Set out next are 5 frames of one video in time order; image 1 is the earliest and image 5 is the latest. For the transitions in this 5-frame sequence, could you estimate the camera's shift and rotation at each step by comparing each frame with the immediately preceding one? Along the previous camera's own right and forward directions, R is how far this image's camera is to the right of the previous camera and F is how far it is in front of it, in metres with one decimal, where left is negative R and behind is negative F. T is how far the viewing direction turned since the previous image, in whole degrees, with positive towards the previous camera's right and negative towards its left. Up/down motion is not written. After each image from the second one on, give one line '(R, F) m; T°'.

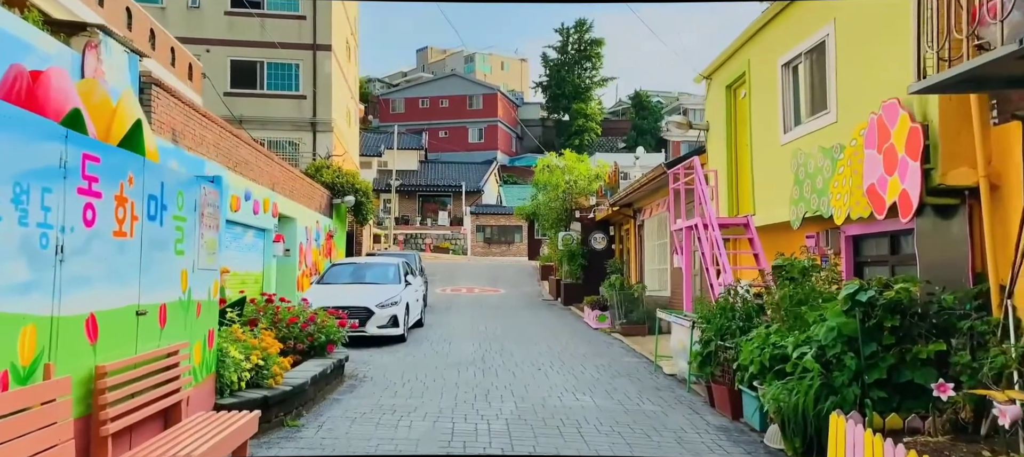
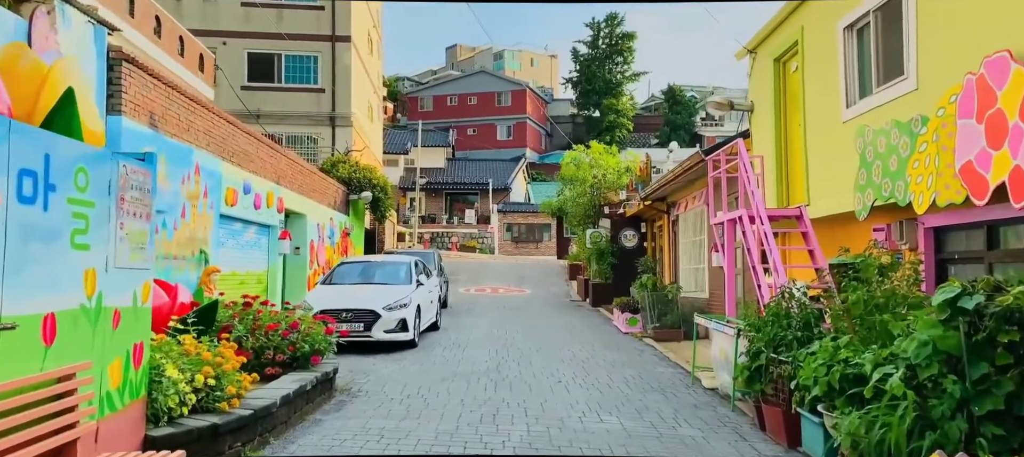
(+0.2, +1.1) m; -3°
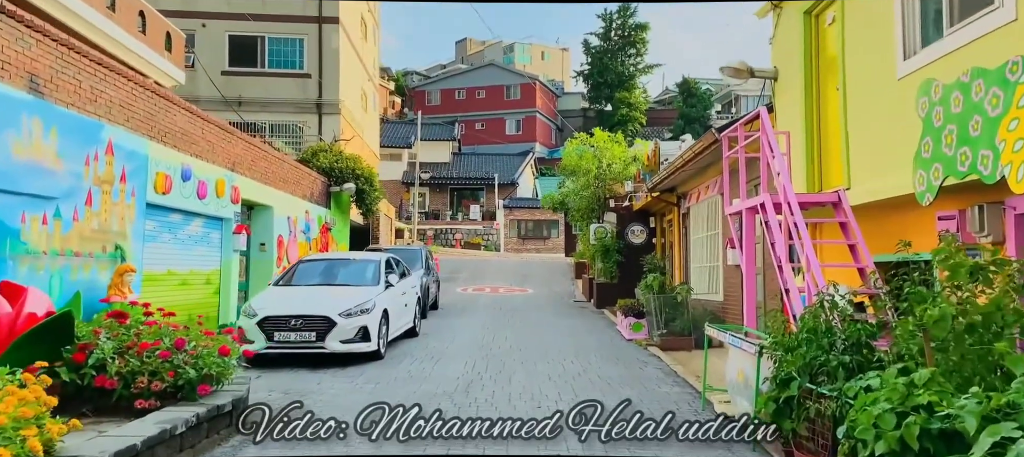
(+0.5, +1.5) m; -1°
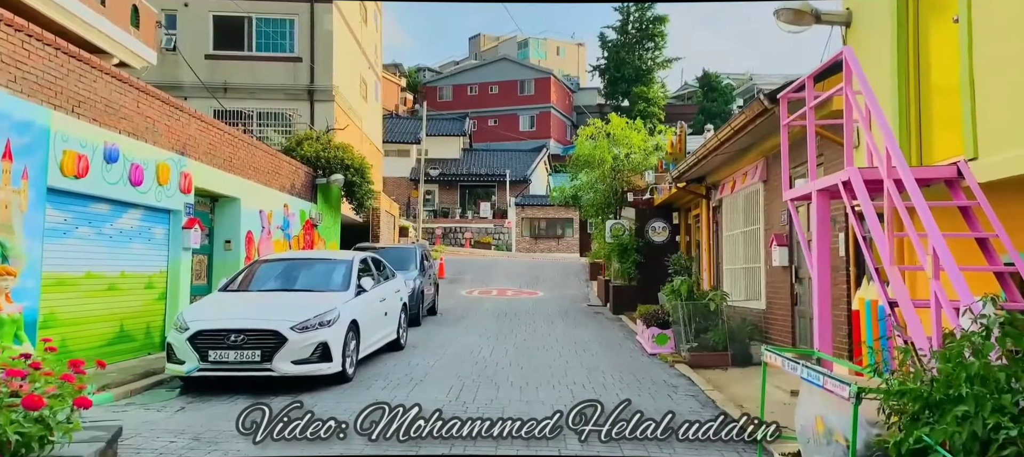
(+0.2, +1.8) m; -1°
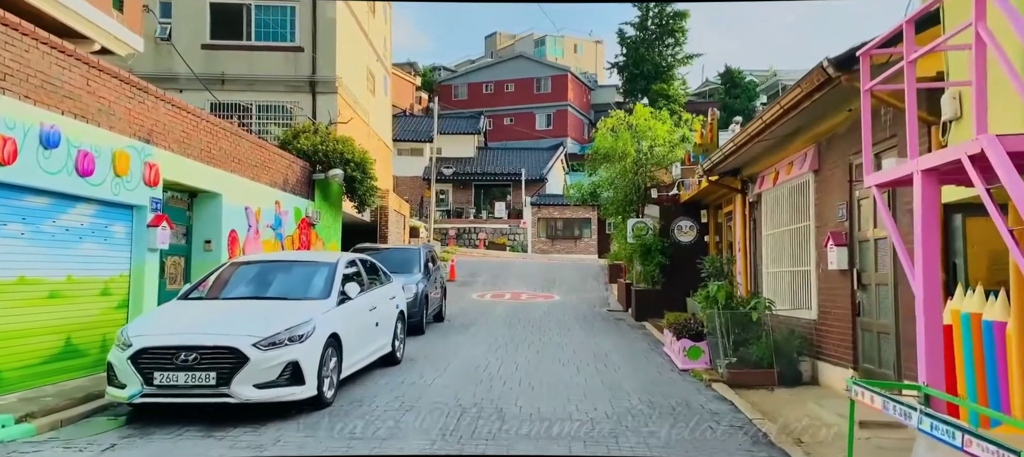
(+0.1, +1.2) m; -1°
